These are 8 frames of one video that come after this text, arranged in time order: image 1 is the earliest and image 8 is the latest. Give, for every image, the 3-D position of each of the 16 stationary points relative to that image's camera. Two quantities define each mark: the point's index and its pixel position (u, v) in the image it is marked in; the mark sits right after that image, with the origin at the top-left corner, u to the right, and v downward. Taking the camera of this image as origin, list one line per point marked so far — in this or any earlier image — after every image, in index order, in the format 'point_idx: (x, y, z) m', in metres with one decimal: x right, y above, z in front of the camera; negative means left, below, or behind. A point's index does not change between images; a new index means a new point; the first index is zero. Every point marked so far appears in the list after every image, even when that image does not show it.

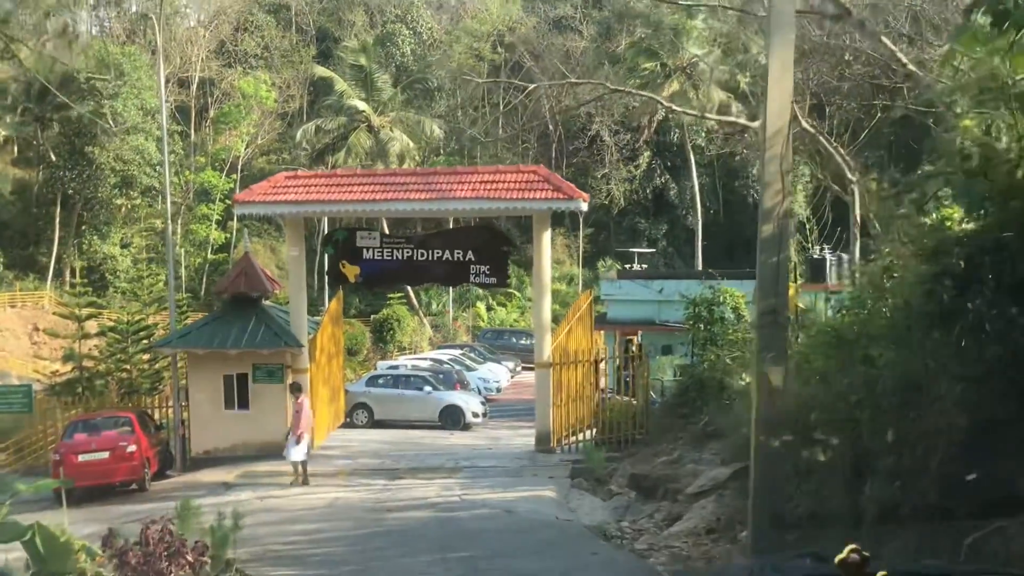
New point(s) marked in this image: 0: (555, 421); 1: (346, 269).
0: (+0.6, -2.0, +14.3) m
1: (-2.5, +0.3, +14.6) m
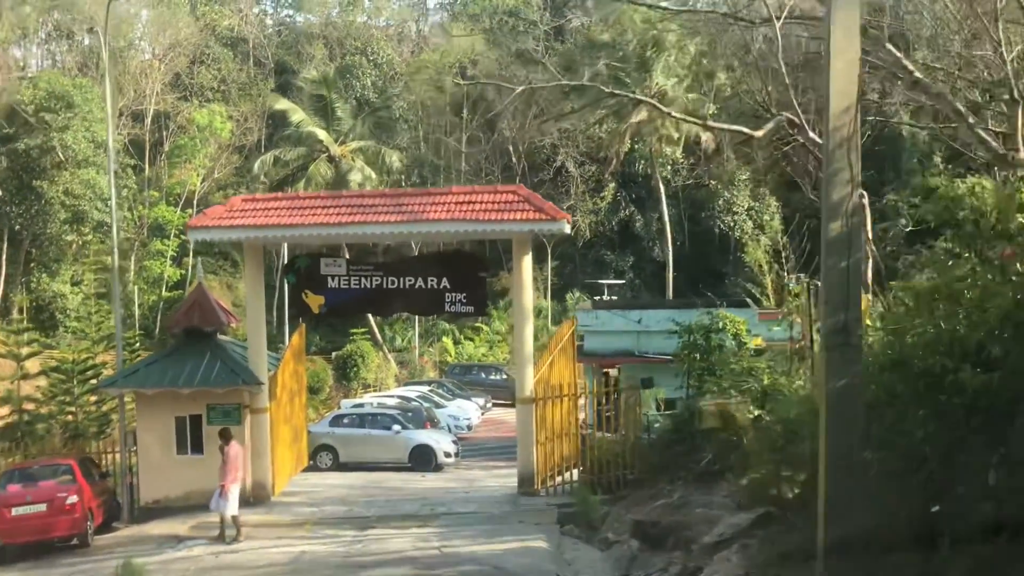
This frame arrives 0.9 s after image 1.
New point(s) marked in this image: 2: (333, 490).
0: (+0.4, -2.4, +13.2) m
1: (-2.9, -0.2, +13.5) m
2: (-2.8, -3.1, +14.9) m
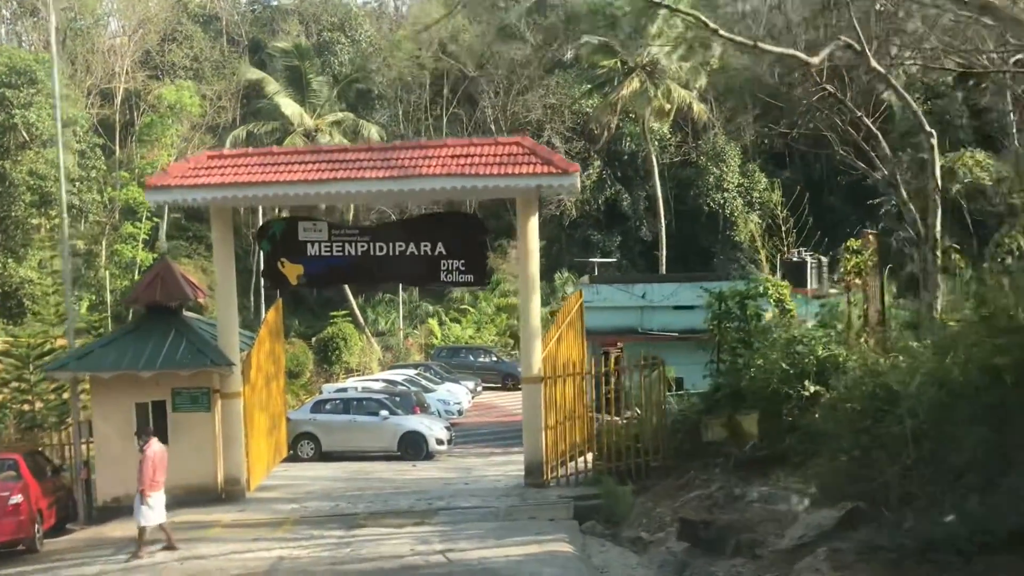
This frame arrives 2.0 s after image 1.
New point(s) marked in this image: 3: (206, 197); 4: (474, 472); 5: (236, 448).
0: (+0.4, -1.9, +11.7) m
1: (-2.8, +0.2, +11.9) m
2: (-2.7, -2.7, +13.4) m
3: (-3.6, +1.1, +11.3) m
4: (-0.6, -2.8, +14.6) m
5: (-3.5, -2.0, +12.2) m
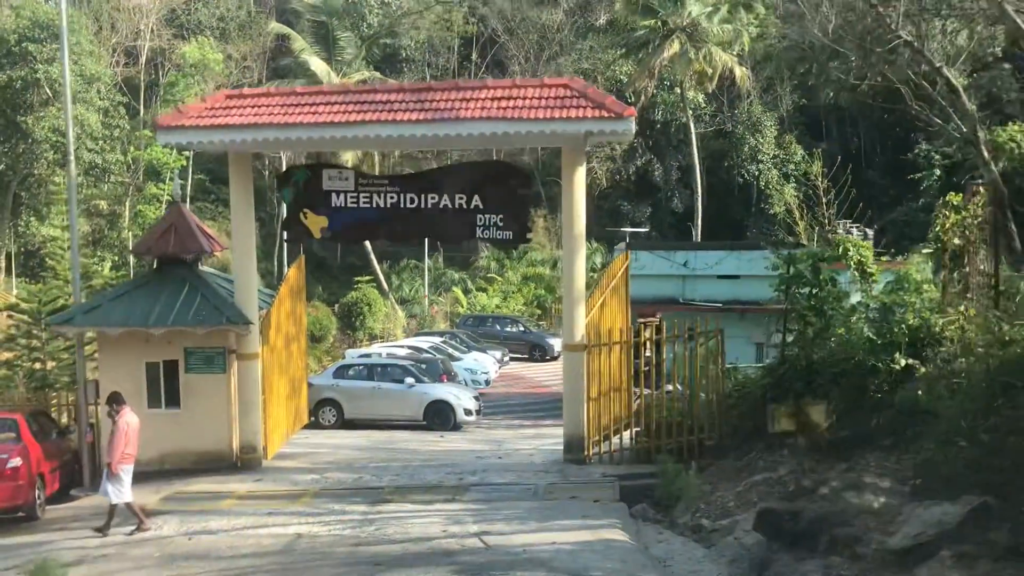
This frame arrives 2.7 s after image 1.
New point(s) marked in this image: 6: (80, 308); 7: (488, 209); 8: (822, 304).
0: (+0.9, -1.5, +10.7) m
1: (-2.3, +0.8, +11.0) m
2: (-2.3, -2.1, +12.5) m
3: (-3.1, +1.6, +10.3) m
4: (-0.1, -2.2, +13.7) m
5: (-3.0, -1.5, +11.3) m
6: (-5.0, -0.2, +11.2) m
7: (-0.3, +0.9, +10.7) m
8: (+2.9, -0.1, +9.2) m
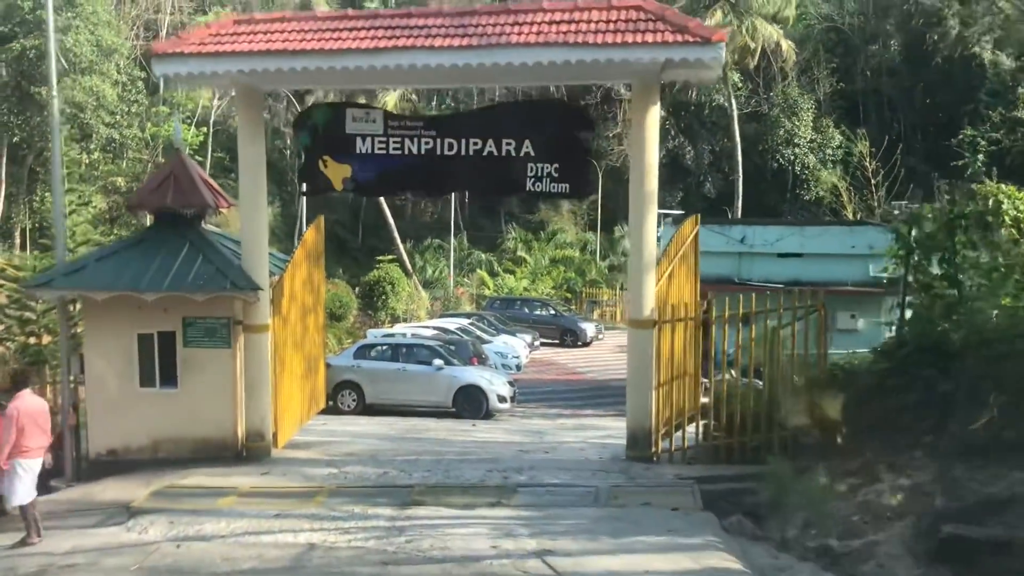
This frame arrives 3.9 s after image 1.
0: (+1.4, -1.2, +9.1) m
1: (-1.8, +1.1, +9.3) m
2: (-1.7, -1.7, +10.9) m
3: (-2.6, +2.0, +8.7) m
4: (+0.5, -1.9, +12.0) m
5: (-2.5, -1.1, +9.7) m
6: (-4.5, +0.2, +9.6) m
7: (+0.3, +1.2, +9.0) m
8: (+3.4, +0.1, +7.4) m
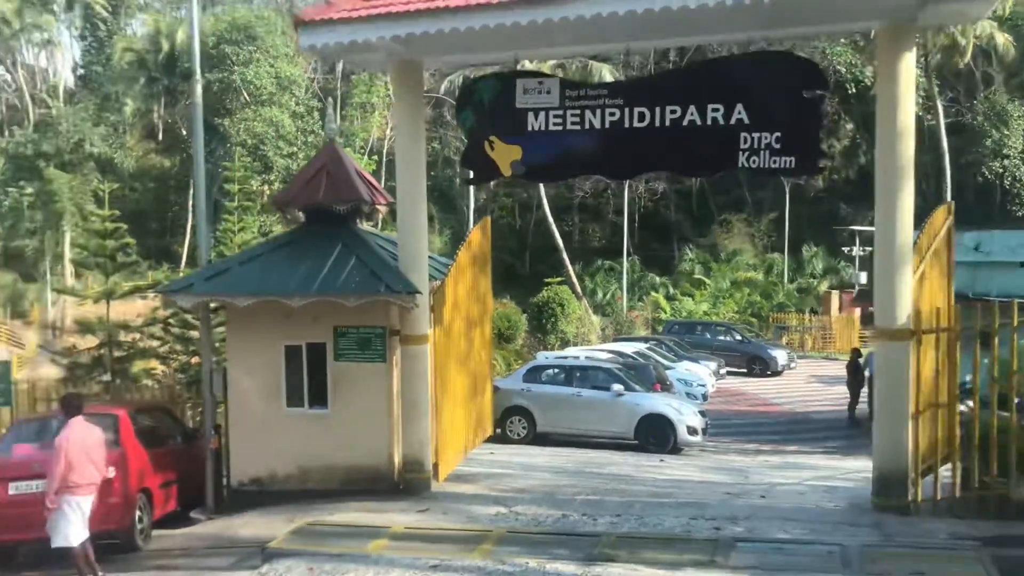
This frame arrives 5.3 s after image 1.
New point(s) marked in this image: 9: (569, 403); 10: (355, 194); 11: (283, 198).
0: (+2.9, -1.2, +7.0) m
1: (-0.1, +1.1, +7.9) m
2: (+0.2, -1.8, +9.3) m
3: (-1.0, +2.0, +7.4) m
4: (+2.6, -2.0, +10.1) m
5: (-0.8, -1.1, +8.3) m
6: (-2.8, +0.1, +8.6) m
7: (+1.8, +1.2, +7.2) m
8: (+4.7, +0.2, +5.1) m
9: (+0.8, -1.6, +13.2) m
10: (-1.5, +0.8, +8.9) m
11: (-2.1, +0.8, +9.0) m
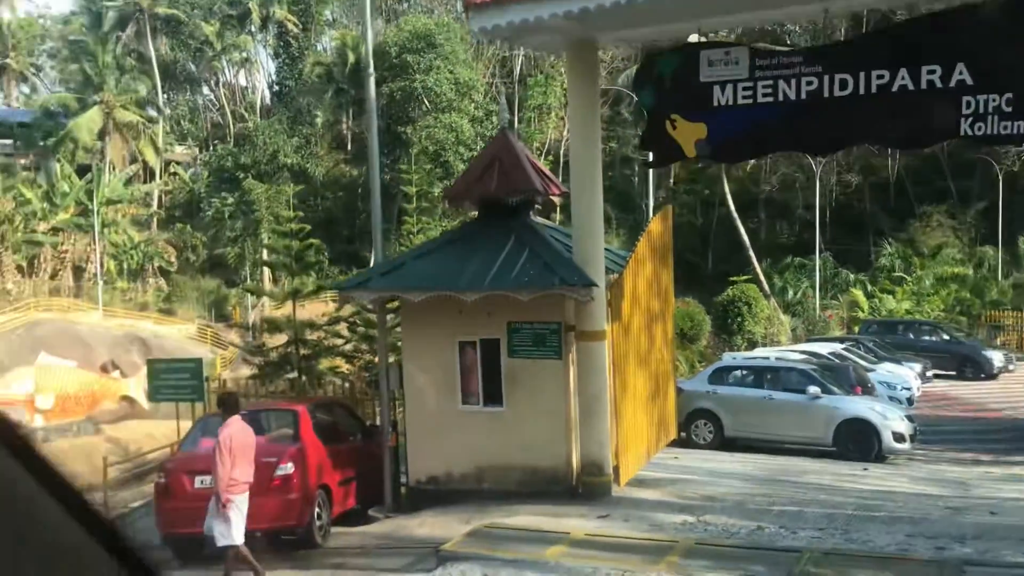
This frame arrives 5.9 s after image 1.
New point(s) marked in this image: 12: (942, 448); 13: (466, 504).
0: (+4.1, -1.1, +5.9) m
1: (+1.3, +1.2, +7.3) m
2: (+1.9, -1.8, +8.7) m
3: (+0.3, +2.0, +7.0) m
4: (+4.3, -1.9, +9.0) m
5: (+0.7, -1.1, +7.8) m
6: (-1.2, +0.2, +8.5) m
7: (+3.1, +1.3, +6.3) m
8: (+5.5, +0.3, +3.7) m
9: (+3.2, -1.5, +12.4) m
10: (+0.1, +0.9, +8.5) m
11: (-0.5, +0.9, +8.8) m
12: (+5.9, -2.2, +13.2) m
13: (-0.4, -1.8, +8.3) m
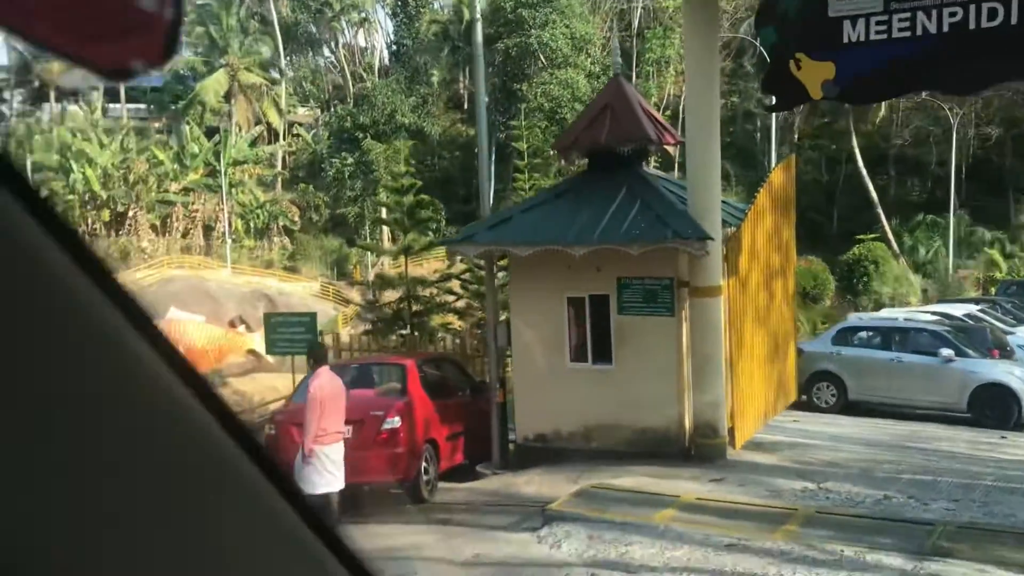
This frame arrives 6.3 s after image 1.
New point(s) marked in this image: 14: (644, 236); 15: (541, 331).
0: (+4.7, -0.8, +5.1) m
1: (+2.1, +1.5, +6.8) m
2: (+2.8, -1.4, +8.2) m
3: (+1.1, +2.3, +6.6) m
4: (+5.3, -1.5, +8.2) m
5: (+1.6, -0.7, +7.5) m
6: (-0.2, +0.6, +8.3) m
7: (+3.7, +1.6, +5.6) m
8: (+5.8, +0.5, +2.7) m
9: (+4.6, -1.0, +11.7) m
10: (+1.1, +1.3, +8.2) m
11: (+0.5, +1.3, +8.5) m
12: (+7.3, -1.6, +12.2) m
13: (+0.5, -1.4, +8.1) m
14: (+1.0, +0.4, +7.4) m
15: (+0.2, -0.4, +8.3) m
